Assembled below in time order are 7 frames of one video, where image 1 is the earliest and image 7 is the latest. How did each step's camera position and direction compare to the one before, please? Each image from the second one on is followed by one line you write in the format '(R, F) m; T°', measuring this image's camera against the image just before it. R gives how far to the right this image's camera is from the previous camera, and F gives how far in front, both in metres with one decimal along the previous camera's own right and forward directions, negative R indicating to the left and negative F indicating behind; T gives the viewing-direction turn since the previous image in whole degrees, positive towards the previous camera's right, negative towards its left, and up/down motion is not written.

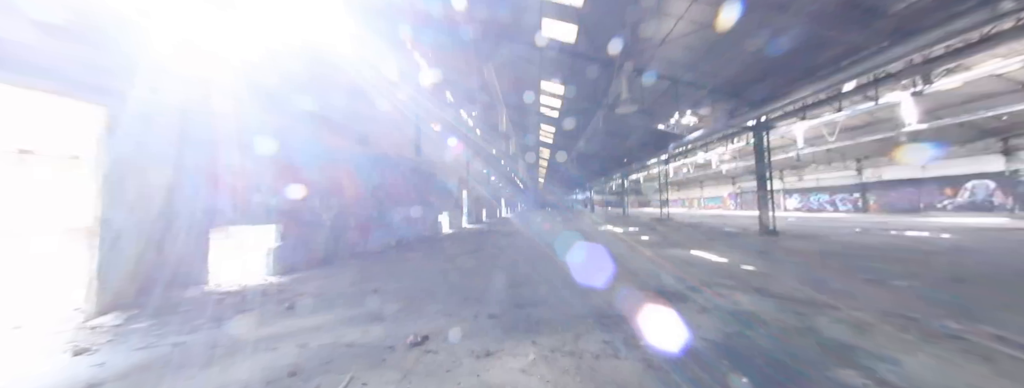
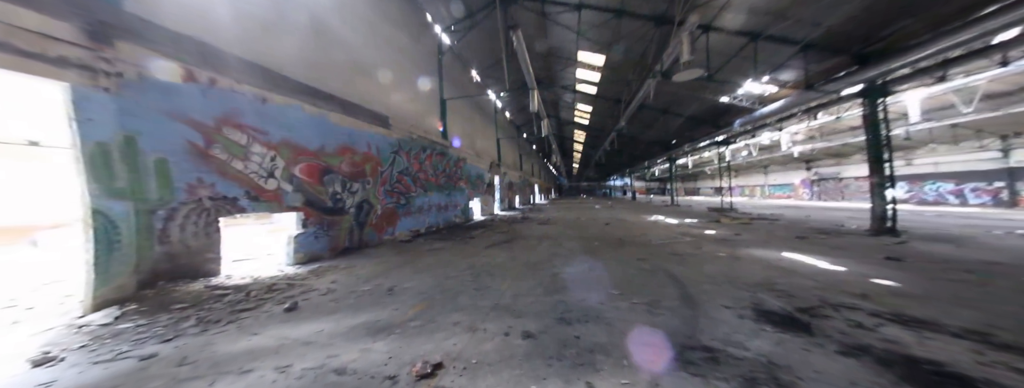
(-0.1, +0.8) m; -6°
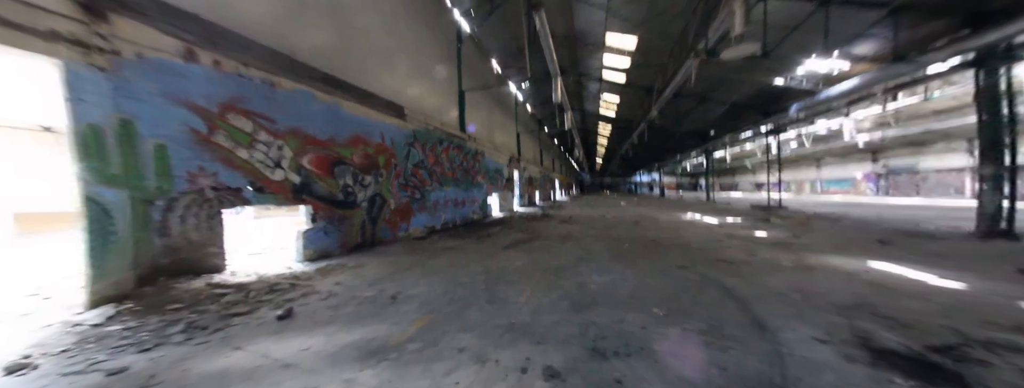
(0.0, +0.5) m; -4°
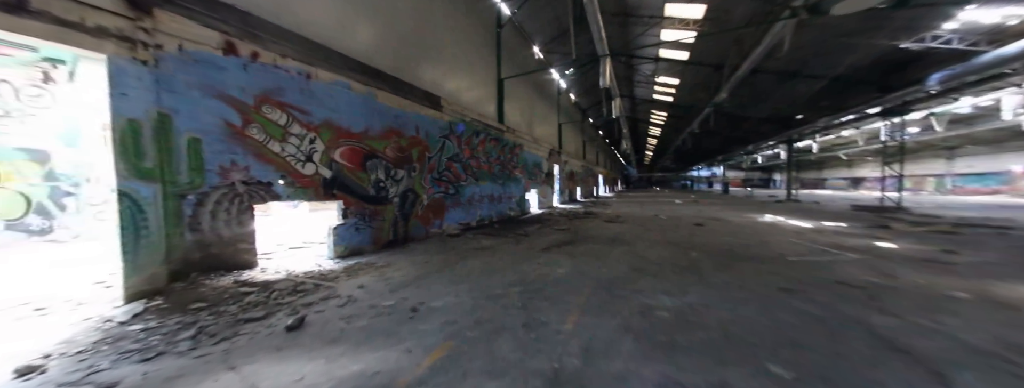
(0.0, +0.6) m; -8°
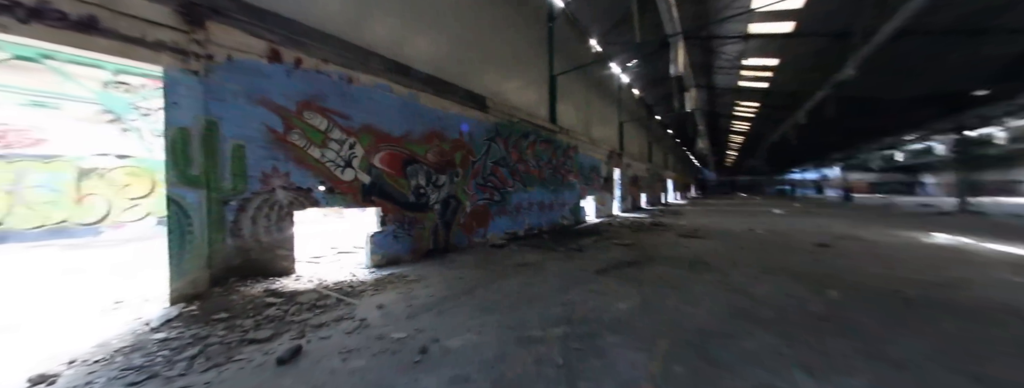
(+0.1, +0.7) m; -12°
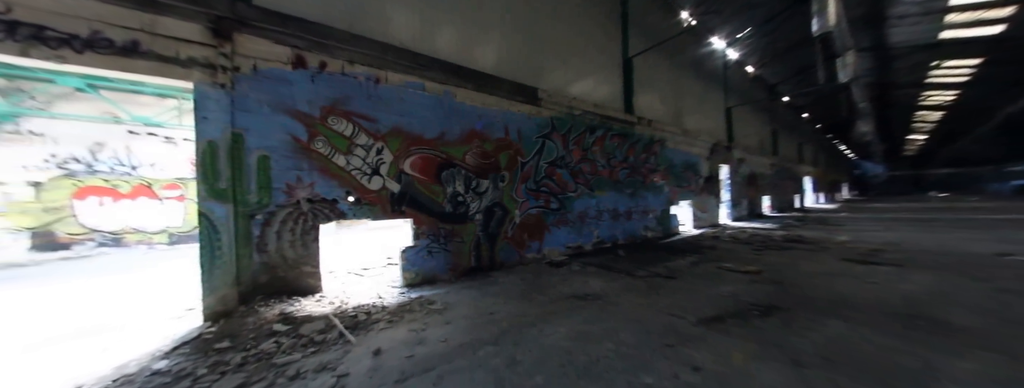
(+0.3, +1.0) m; -16°
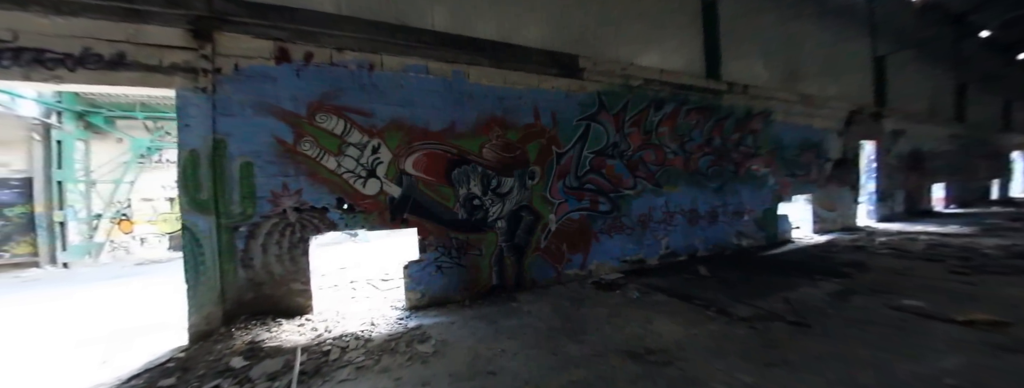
(+0.5, +1.0) m; -14°
